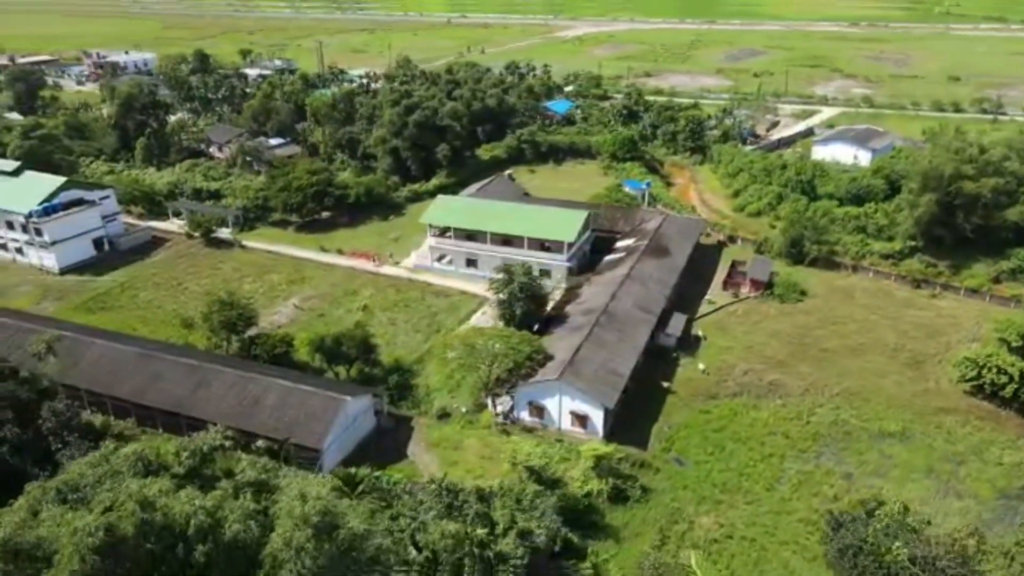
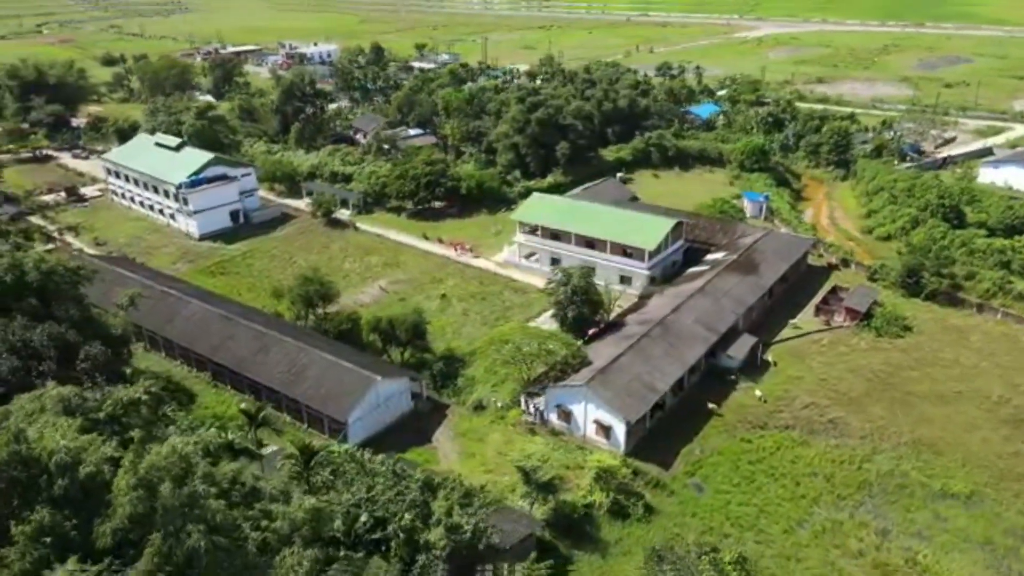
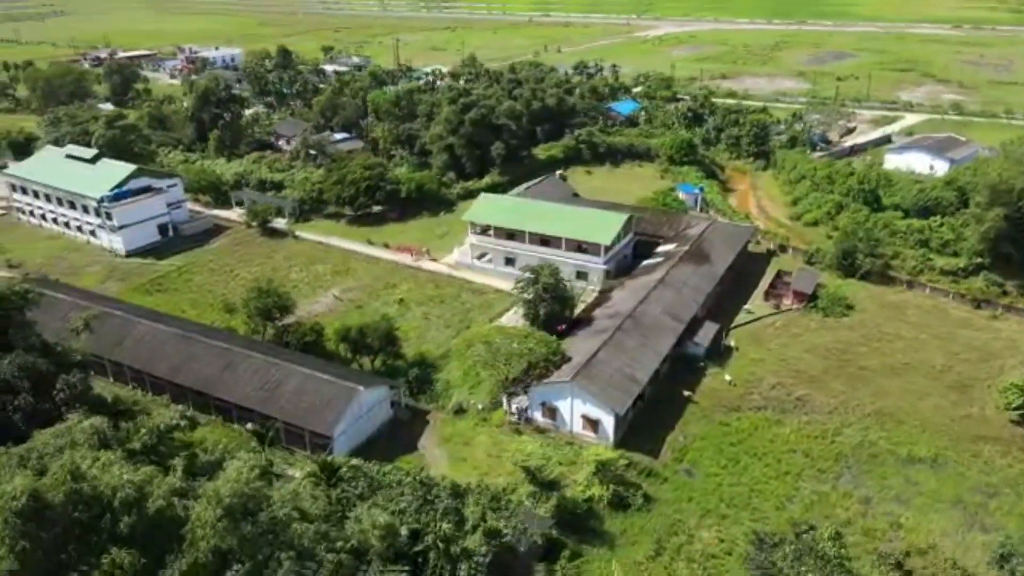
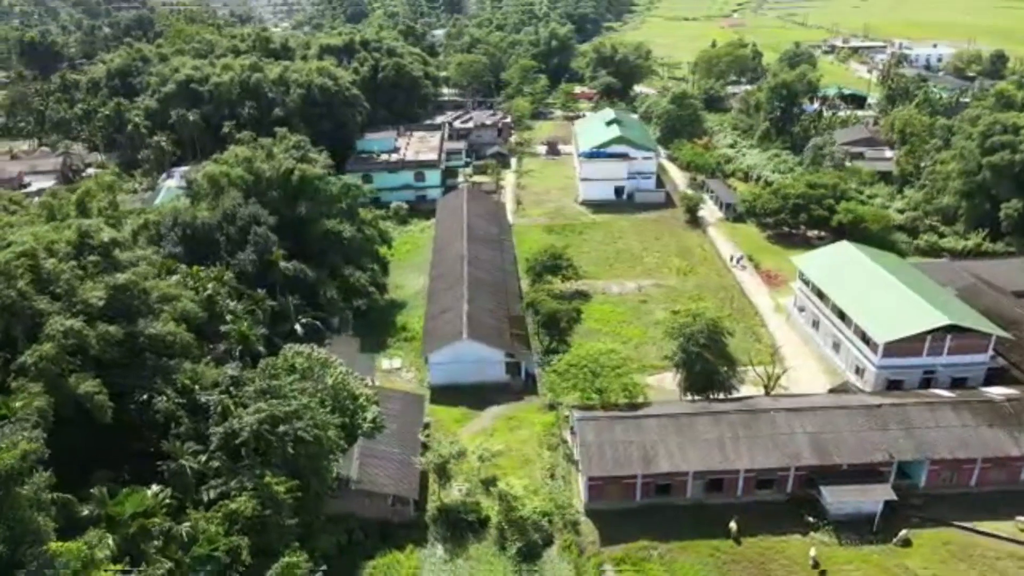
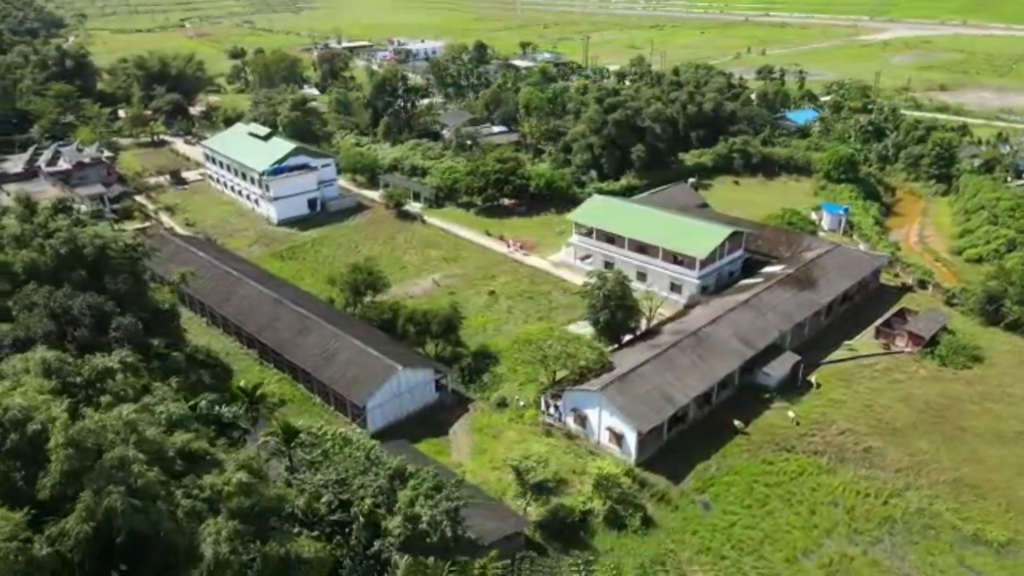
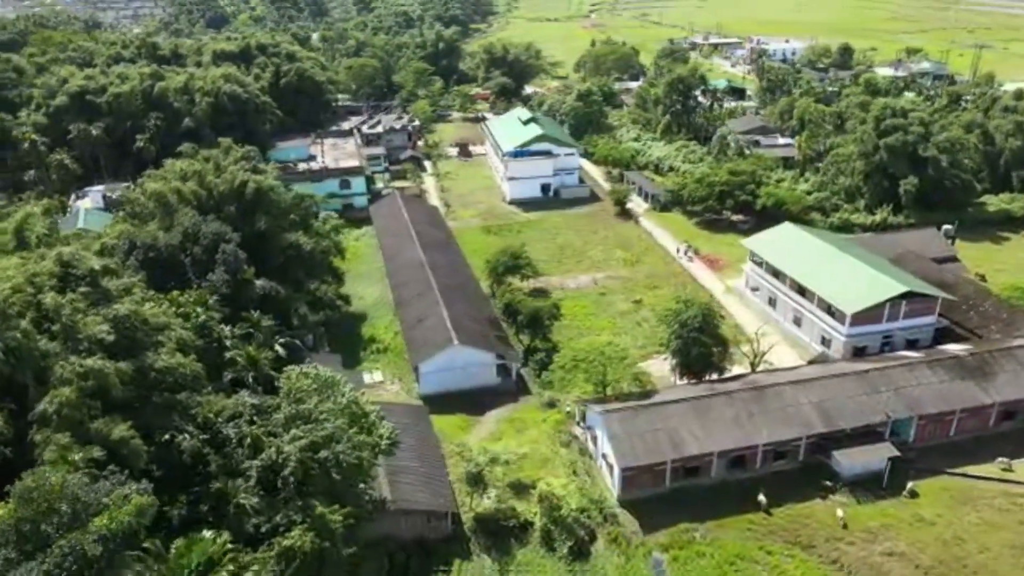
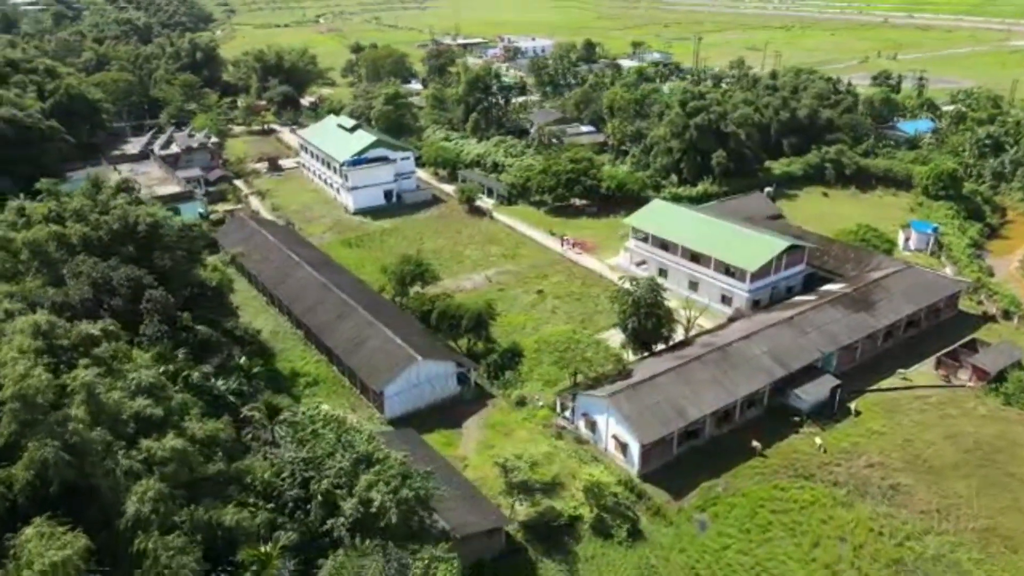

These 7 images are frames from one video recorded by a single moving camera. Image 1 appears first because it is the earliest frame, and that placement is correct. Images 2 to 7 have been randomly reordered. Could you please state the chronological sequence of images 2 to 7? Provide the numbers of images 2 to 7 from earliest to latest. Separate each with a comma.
3, 2, 5, 7, 6, 4
